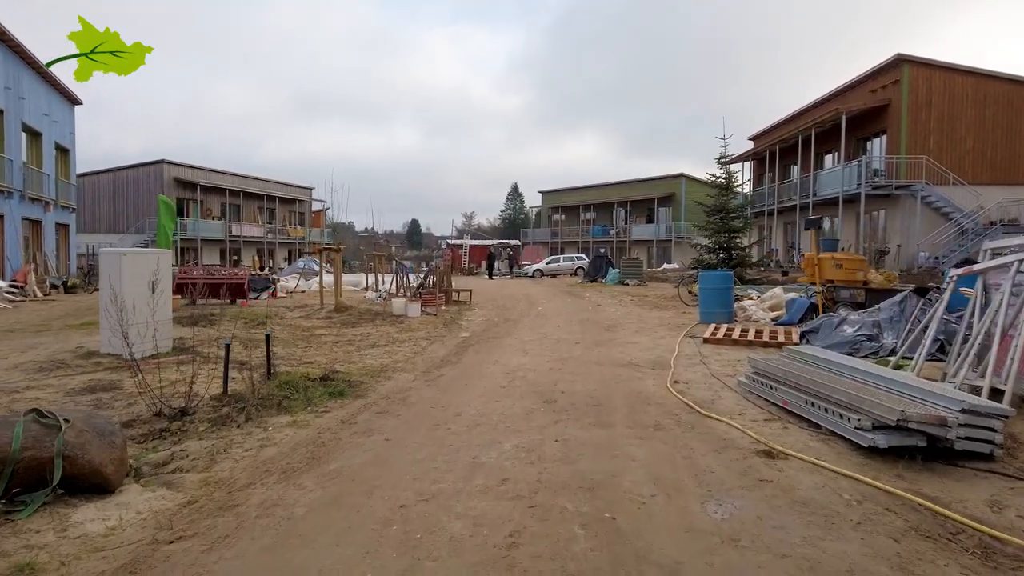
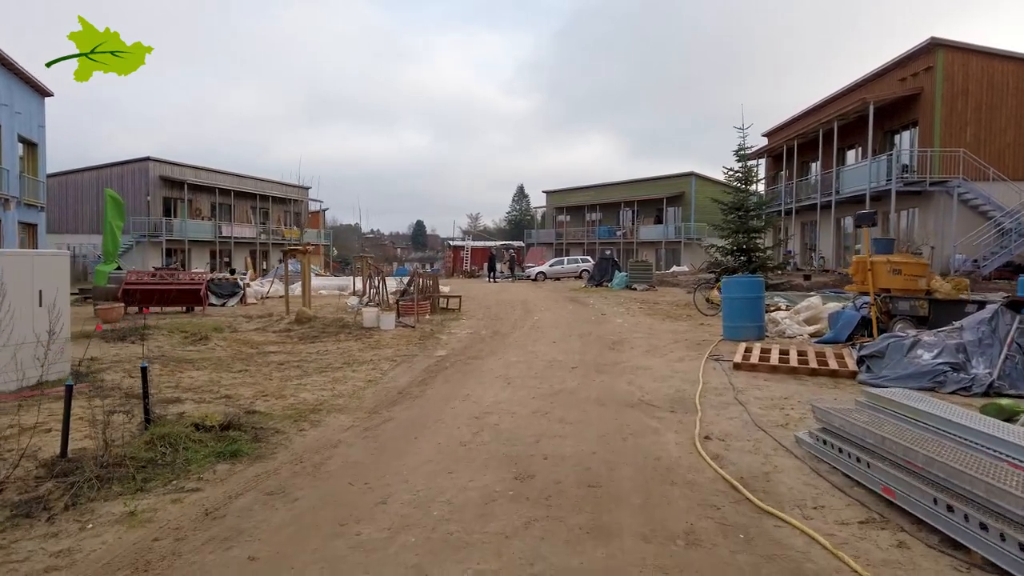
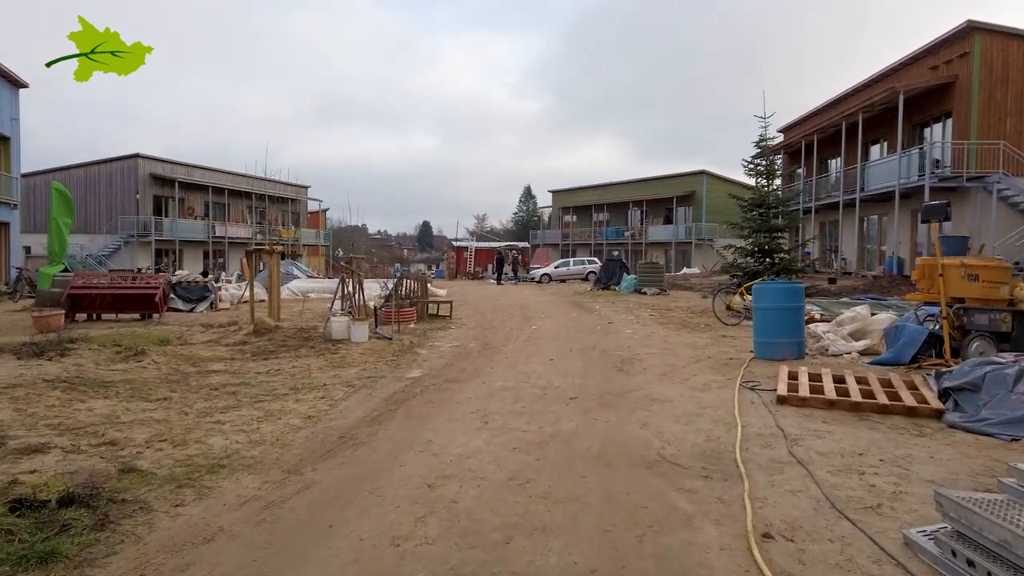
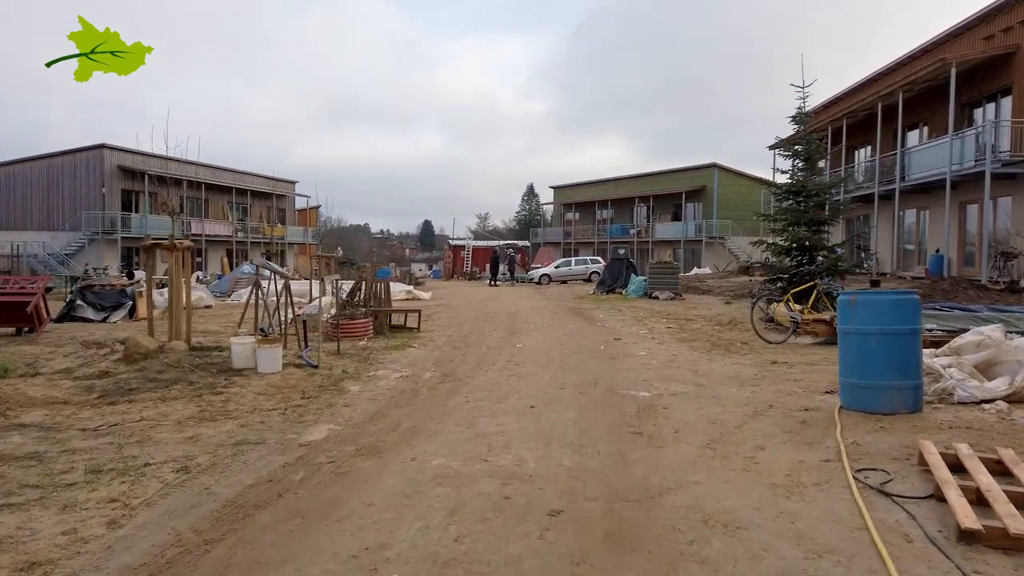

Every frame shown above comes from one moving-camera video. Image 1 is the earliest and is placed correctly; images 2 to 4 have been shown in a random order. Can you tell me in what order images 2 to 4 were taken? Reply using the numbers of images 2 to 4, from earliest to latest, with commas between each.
2, 3, 4
